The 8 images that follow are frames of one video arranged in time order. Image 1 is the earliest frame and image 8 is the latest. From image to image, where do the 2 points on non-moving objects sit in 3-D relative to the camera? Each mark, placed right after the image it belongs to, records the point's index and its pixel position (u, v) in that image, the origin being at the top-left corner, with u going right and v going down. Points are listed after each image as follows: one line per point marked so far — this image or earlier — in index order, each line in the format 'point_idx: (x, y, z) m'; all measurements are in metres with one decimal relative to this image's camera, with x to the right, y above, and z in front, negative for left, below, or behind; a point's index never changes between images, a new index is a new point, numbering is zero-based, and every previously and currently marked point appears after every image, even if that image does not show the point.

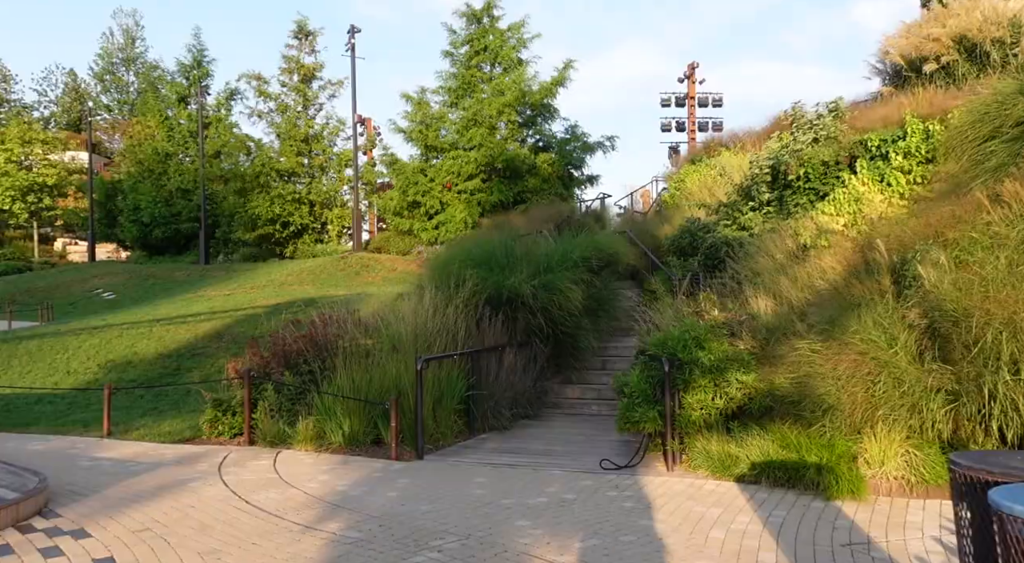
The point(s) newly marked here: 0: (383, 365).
0: (-1.3, -0.8, +7.7) m
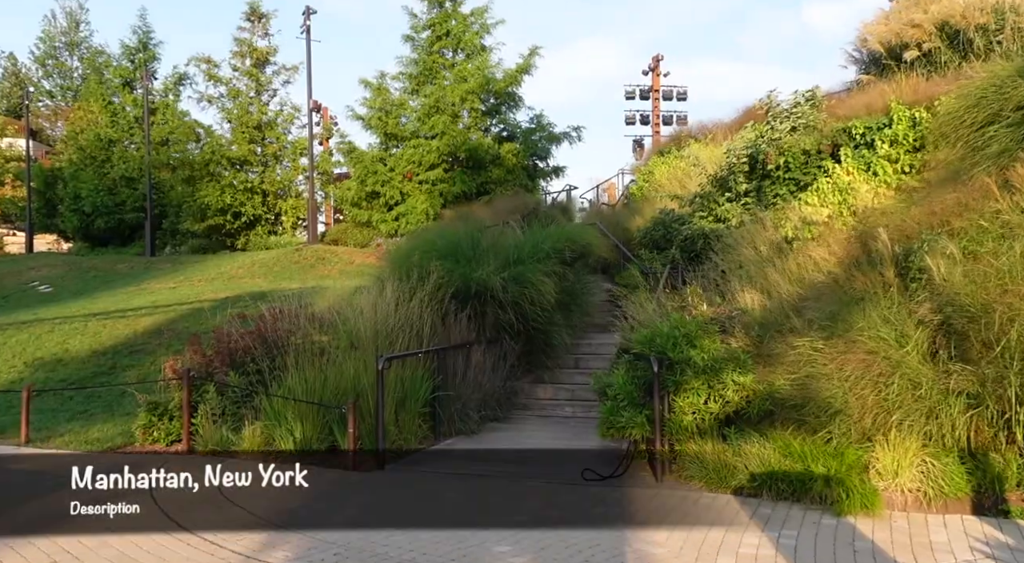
0: (-1.6, -0.8, +7.0) m
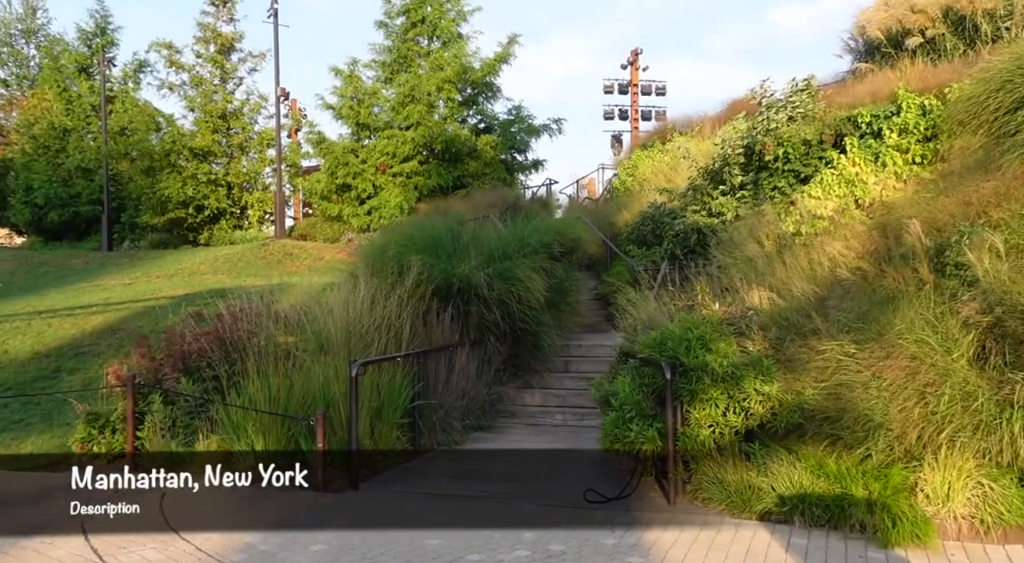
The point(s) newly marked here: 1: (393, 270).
0: (-1.6, -0.7, +6.2) m
1: (-1.2, +0.1, +7.9) m
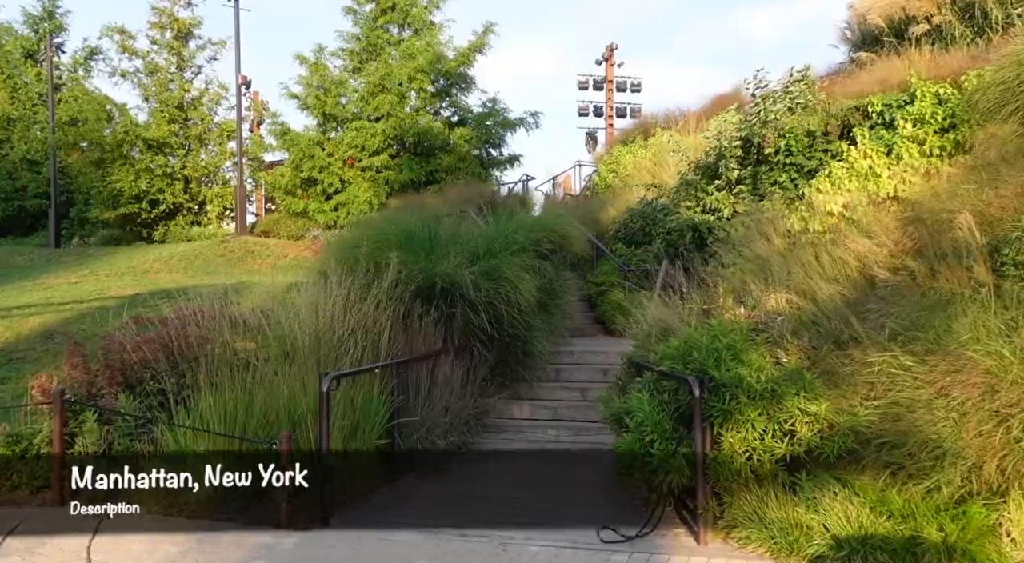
0: (-1.7, -0.7, +5.4) m
1: (-1.3, +0.1, +7.1) m
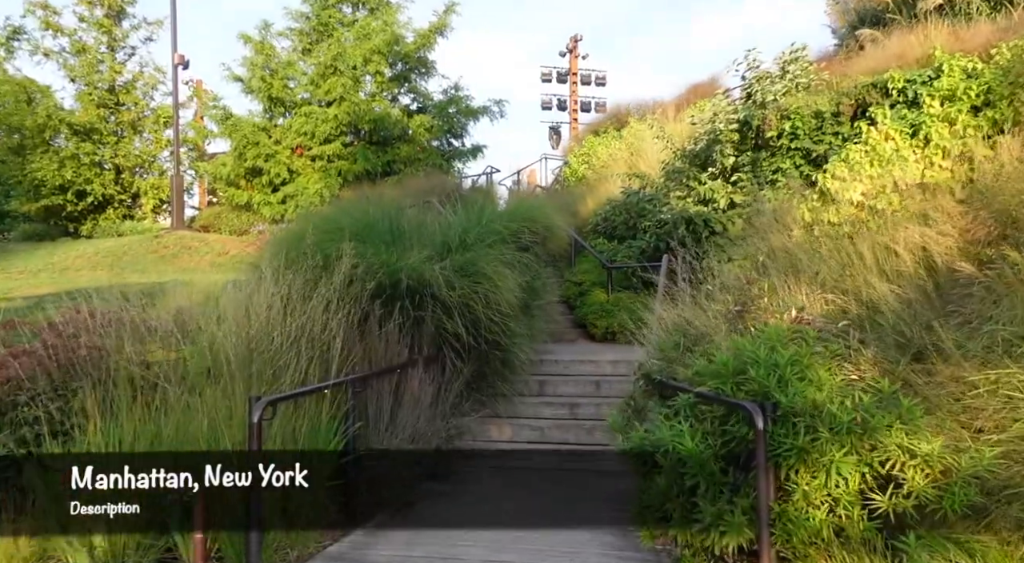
0: (-1.7, -0.7, +4.1) m
1: (-1.5, +0.2, +5.8) m
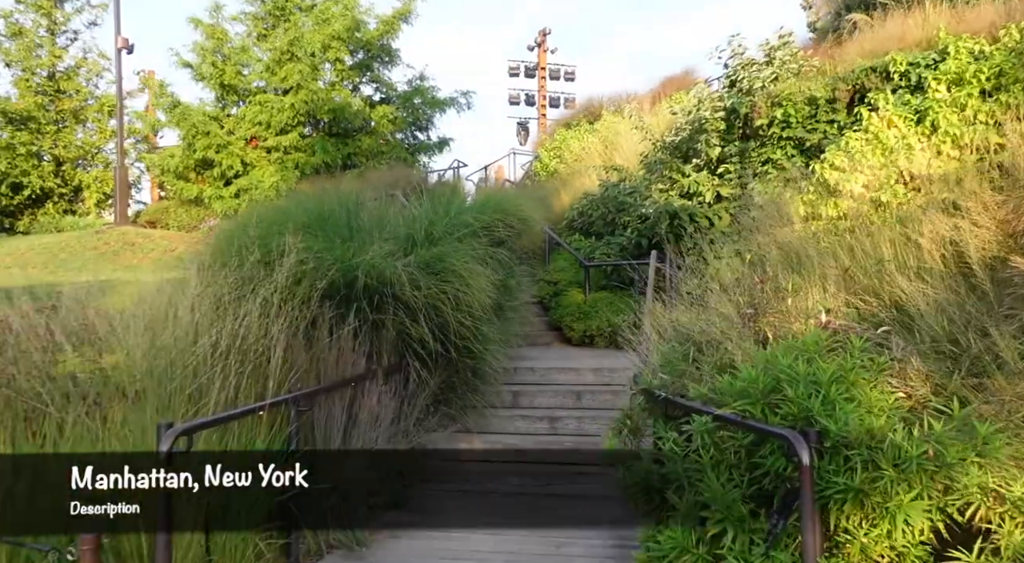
0: (-1.8, -0.7, +3.3) m
1: (-1.6, +0.2, +5.0) m
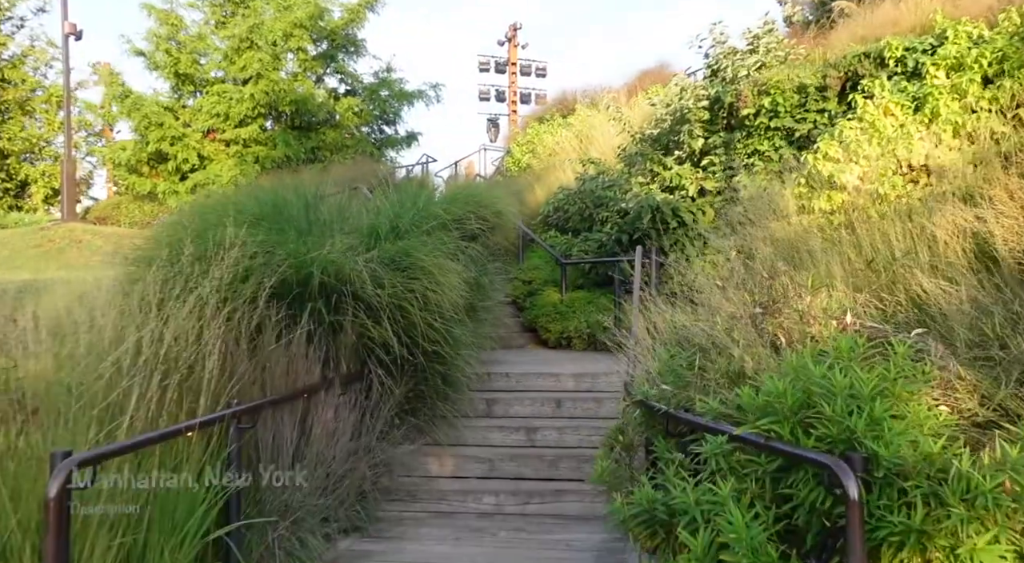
0: (-1.9, -0.7, +2.7) m
1: (-1.8, +0.2, +4.4) m
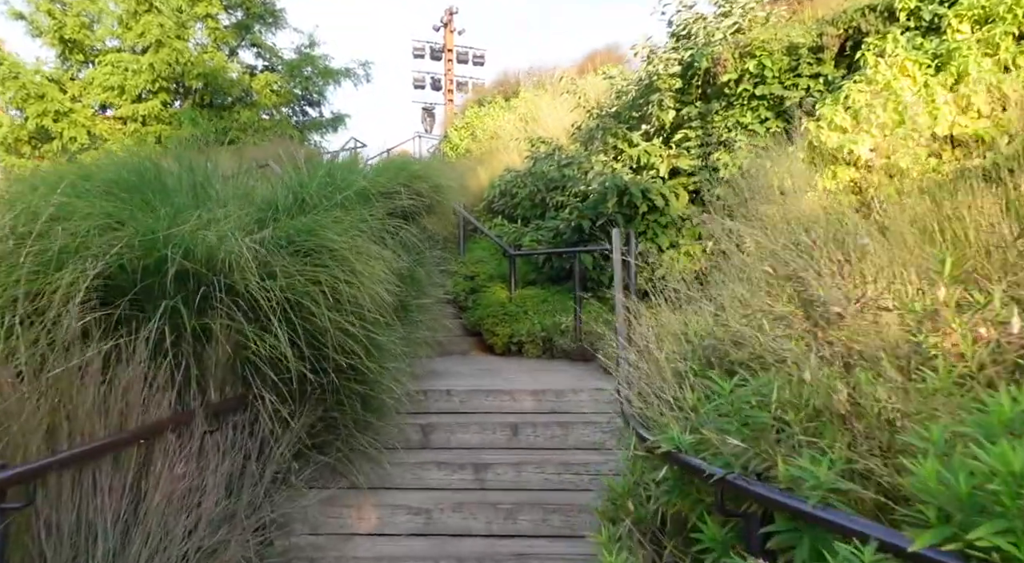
0: (-2.0, -0.6, +1.2) m
1: (-2.0, +0.2, +3.0) m
